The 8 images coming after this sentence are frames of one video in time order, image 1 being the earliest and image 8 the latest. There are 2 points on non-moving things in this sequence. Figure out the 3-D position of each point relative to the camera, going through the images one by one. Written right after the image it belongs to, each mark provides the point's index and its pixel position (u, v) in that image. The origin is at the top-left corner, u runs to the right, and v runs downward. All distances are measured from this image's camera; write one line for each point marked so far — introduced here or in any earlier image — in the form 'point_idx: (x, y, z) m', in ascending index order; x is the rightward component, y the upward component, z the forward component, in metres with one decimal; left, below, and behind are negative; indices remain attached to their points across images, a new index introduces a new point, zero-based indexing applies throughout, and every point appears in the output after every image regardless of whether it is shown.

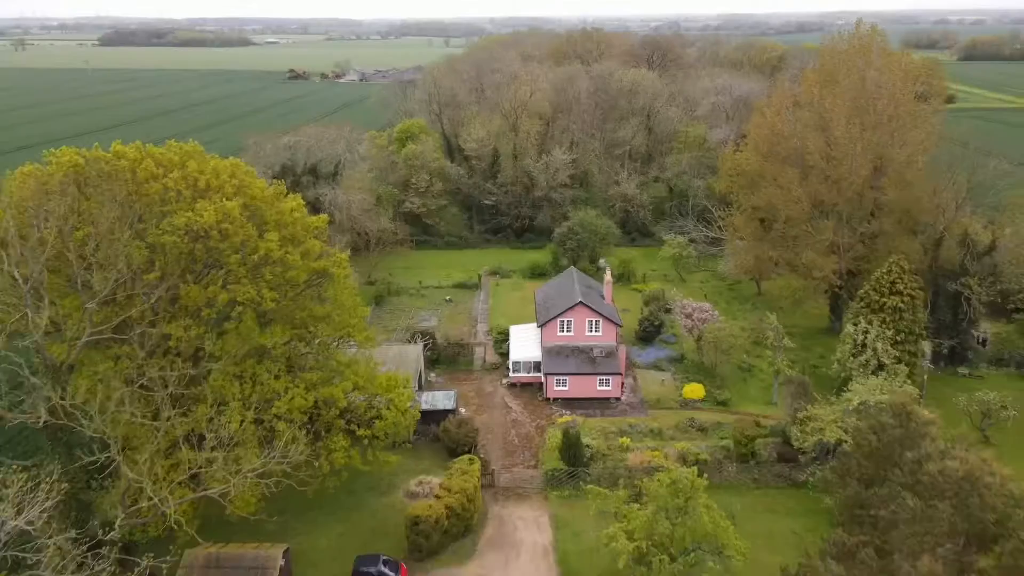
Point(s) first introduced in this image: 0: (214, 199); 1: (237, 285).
0: (-8.4, +2.5, +18.9) m
1: (-7.6, +0.1, +18.7) m
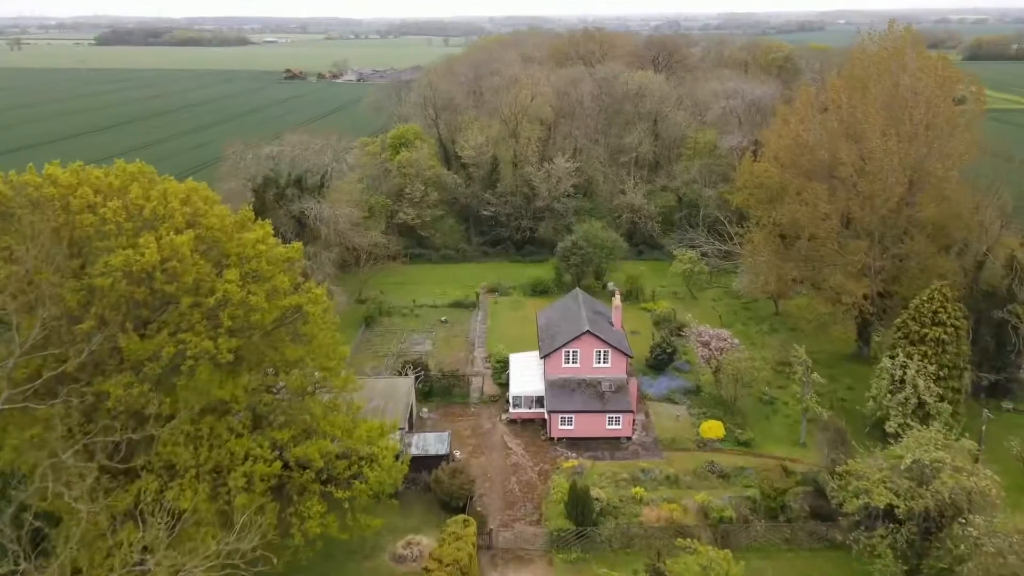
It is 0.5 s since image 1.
0: (-8.4, +1.3, +16.1) m
1: (-7.6, -1.1, +15.9) m
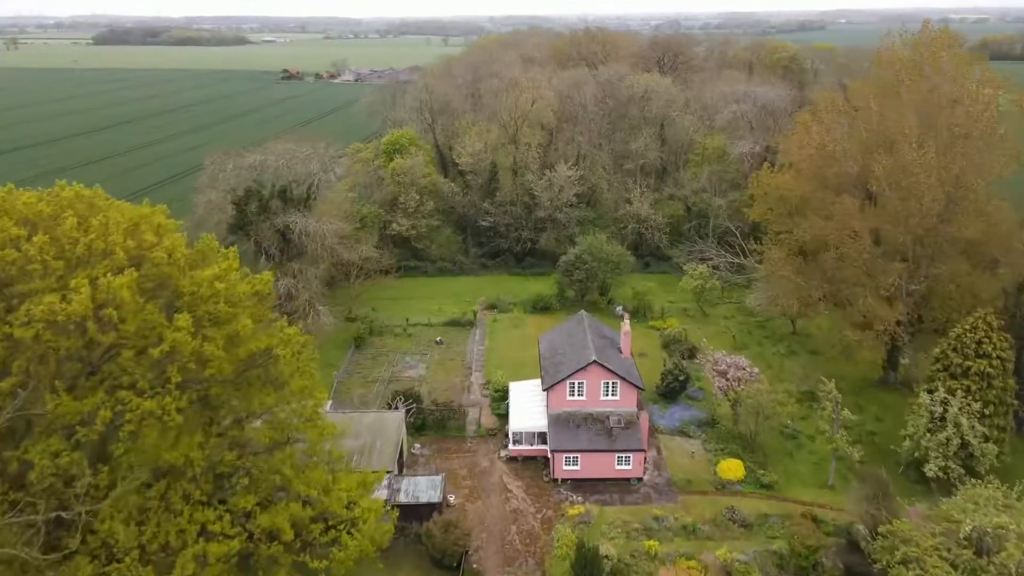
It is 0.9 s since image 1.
0: (-8.4, +0.4, +13.7) m
1: (-7.7, -2.0, +13.5) m
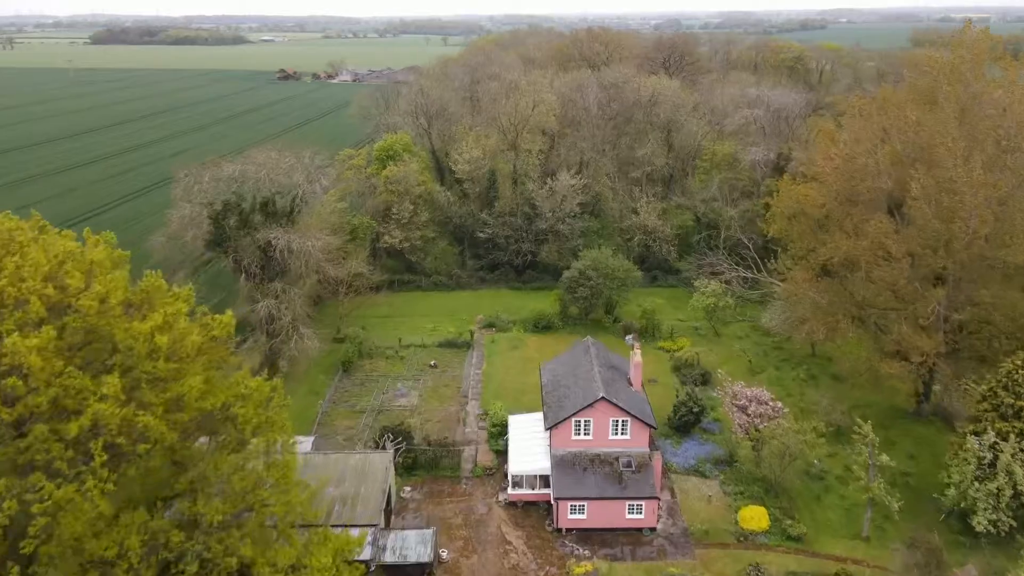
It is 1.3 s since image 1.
0: (-8.4, -0.6, +11.2) m
1: (-7.7, -3.0, +11.1) m
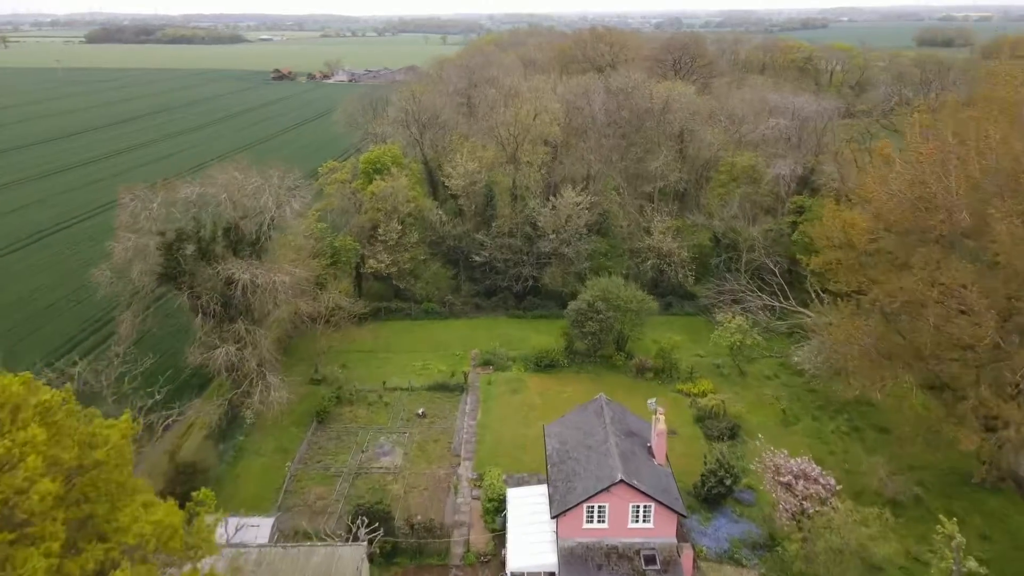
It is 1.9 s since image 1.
0: (-8.4, -2.3, +7.1) m
1: (-7.7, -4.7, +7.0) m
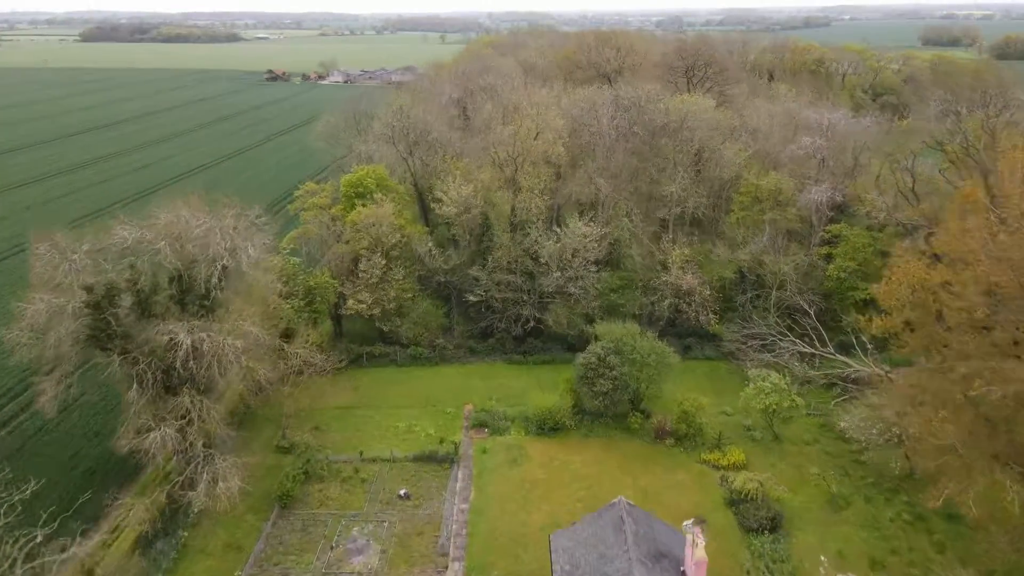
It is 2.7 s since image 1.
0: (-8.4, -4.5, +2.7) m
1: (-7.7, -6.9, +2.5) m
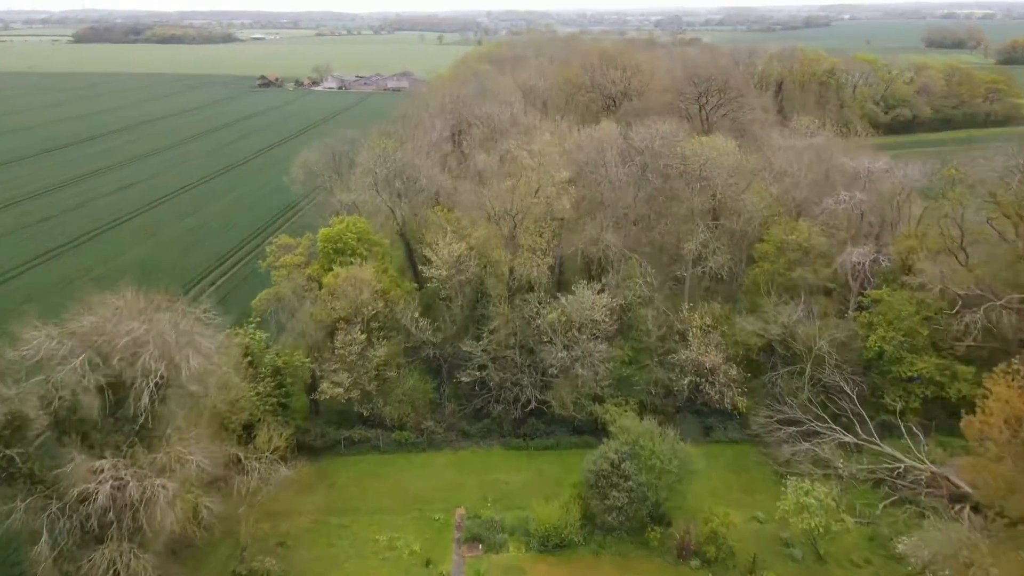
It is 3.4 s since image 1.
0: (-8.5, -7.9, -1.4) m
1: (-7.7, -10.3, -1.5) m
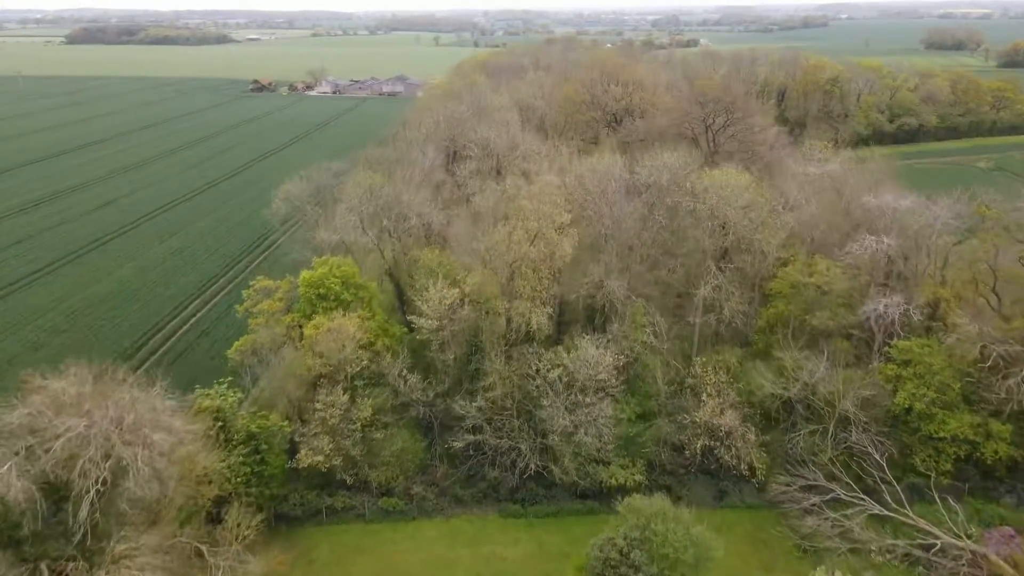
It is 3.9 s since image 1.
0: (-8.4, -10.1, -3.9) m
1: (-7.7, -12.5, -4.0) m
